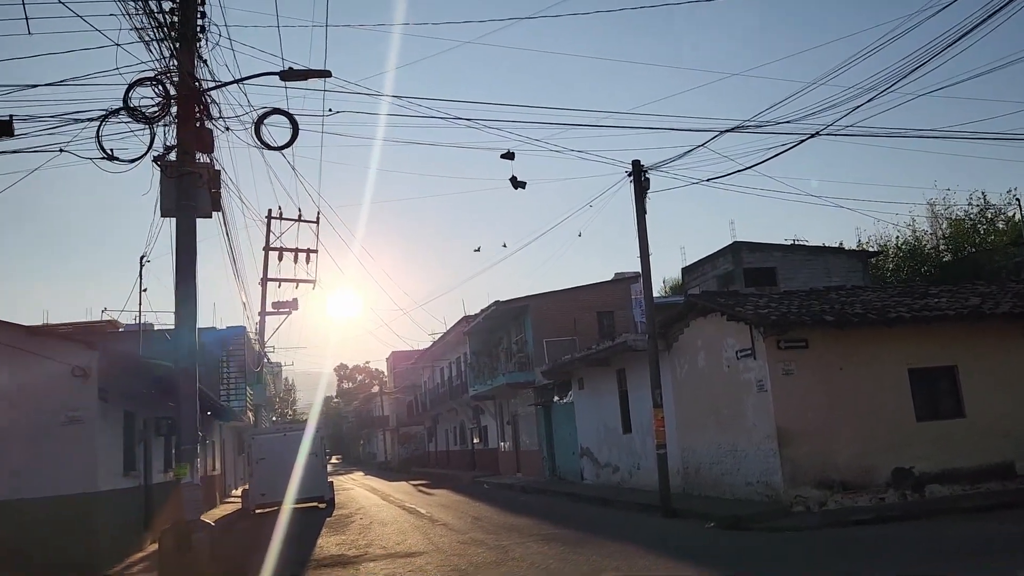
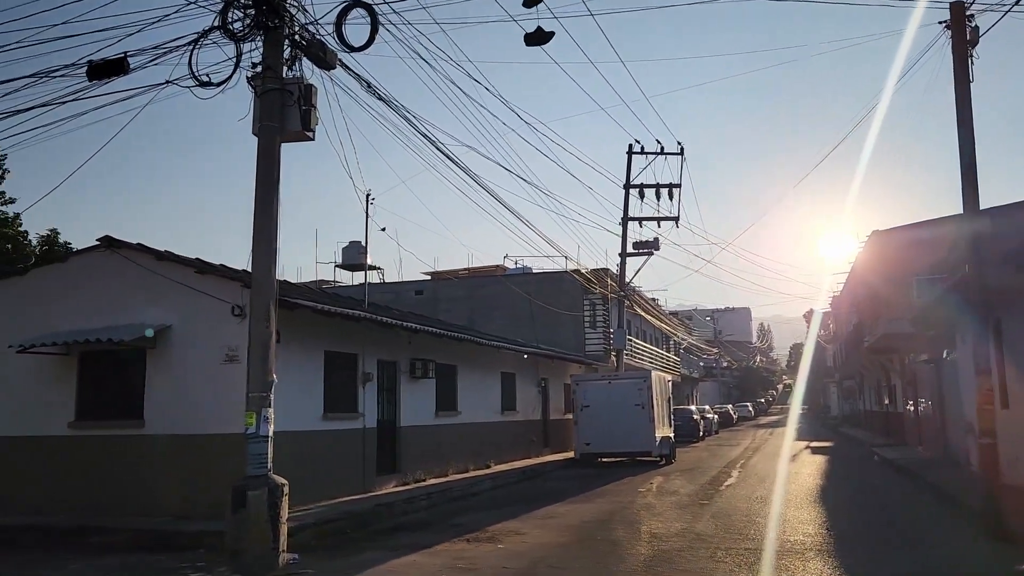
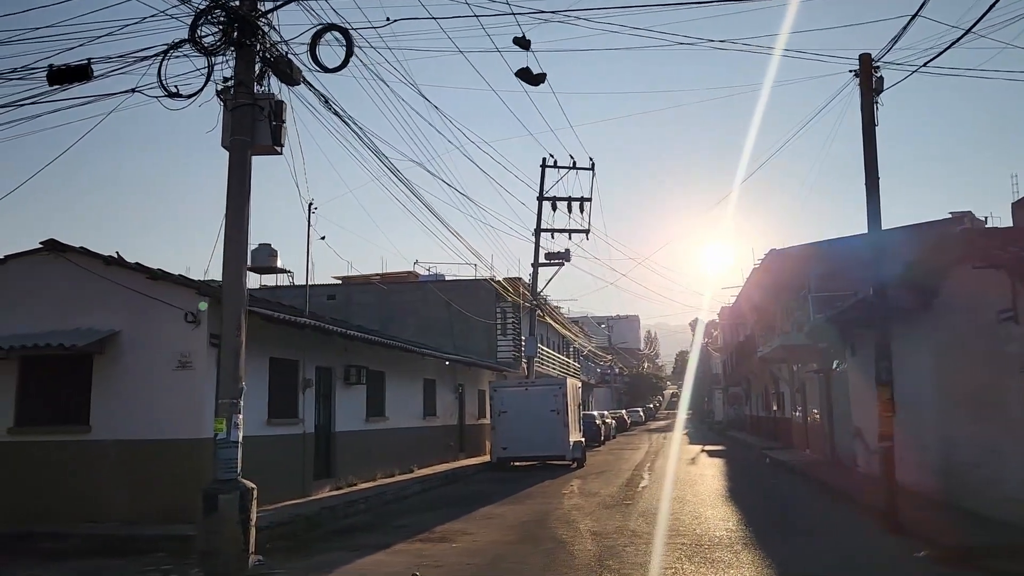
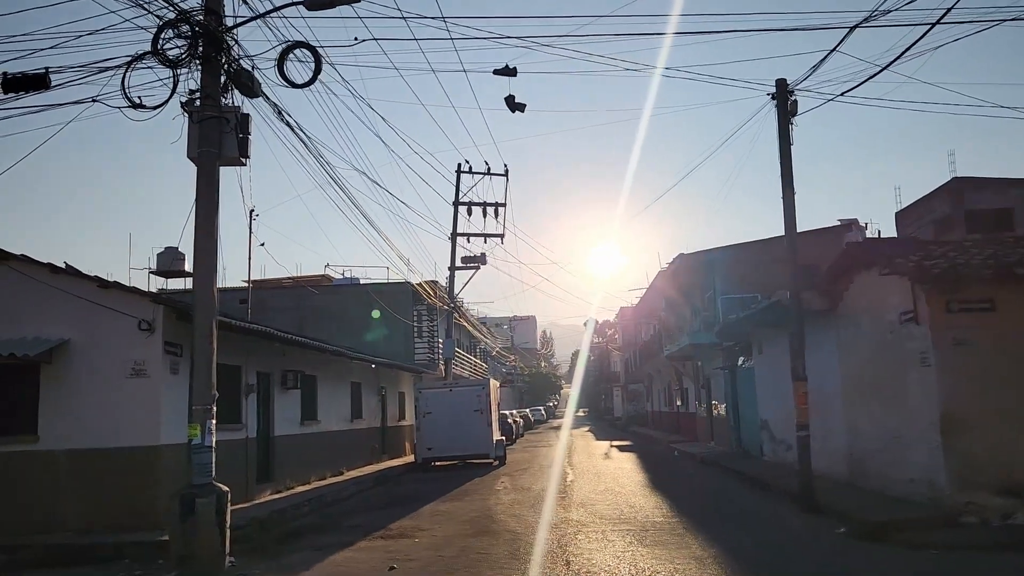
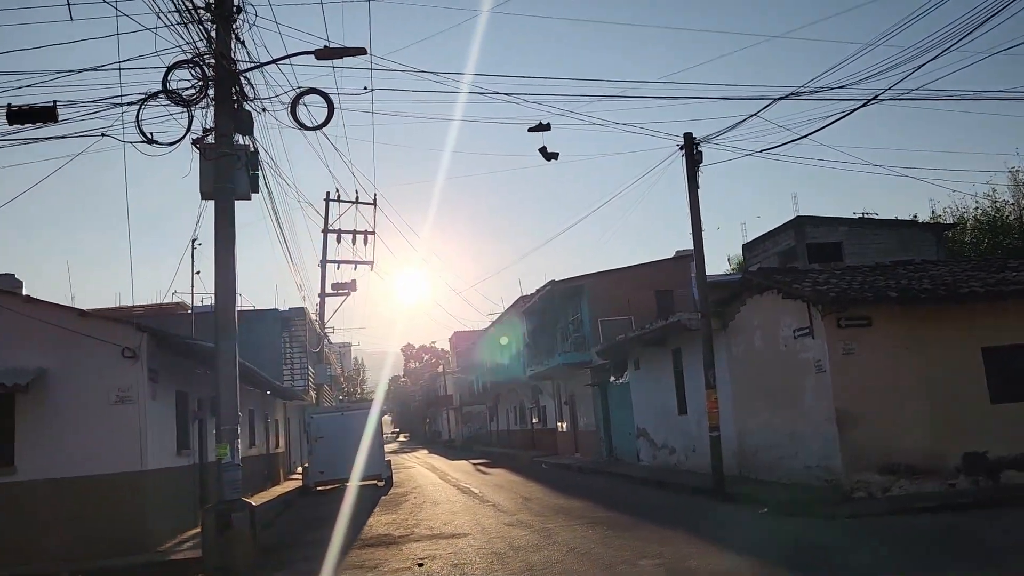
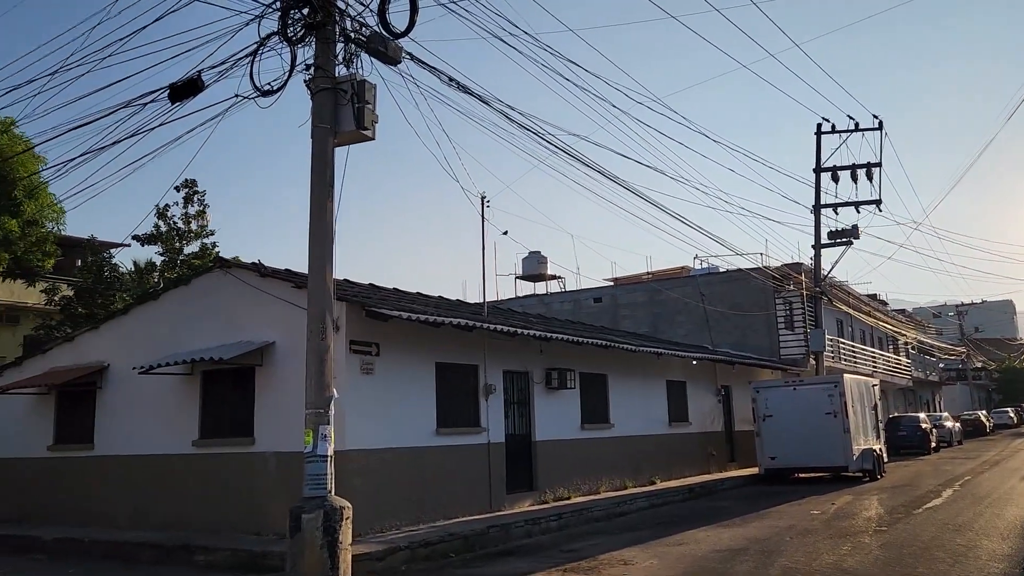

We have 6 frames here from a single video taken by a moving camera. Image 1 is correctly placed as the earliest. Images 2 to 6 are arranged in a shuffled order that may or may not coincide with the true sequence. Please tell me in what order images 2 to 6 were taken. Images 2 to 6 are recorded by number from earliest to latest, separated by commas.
5, 4, 3, 2, 6
